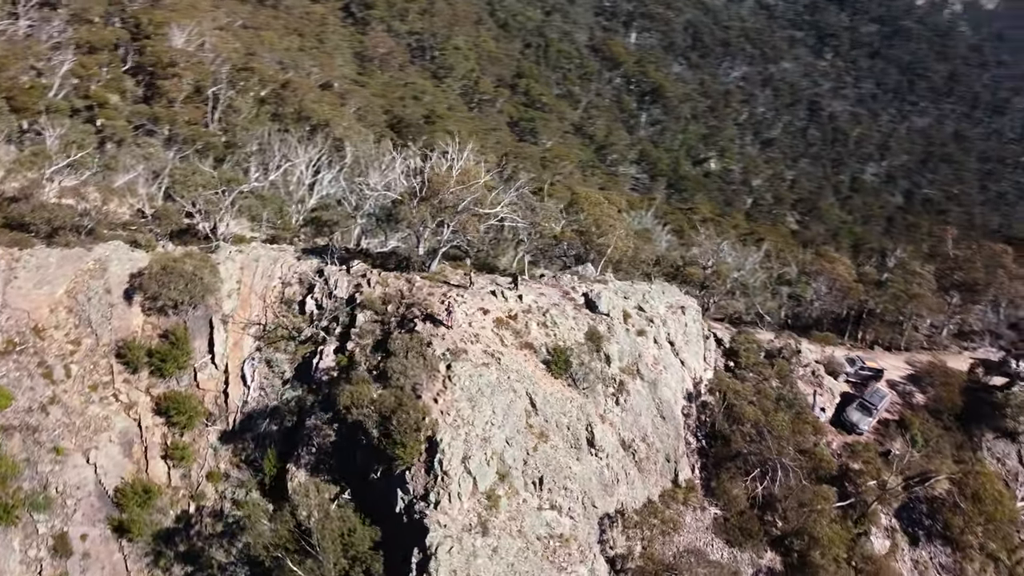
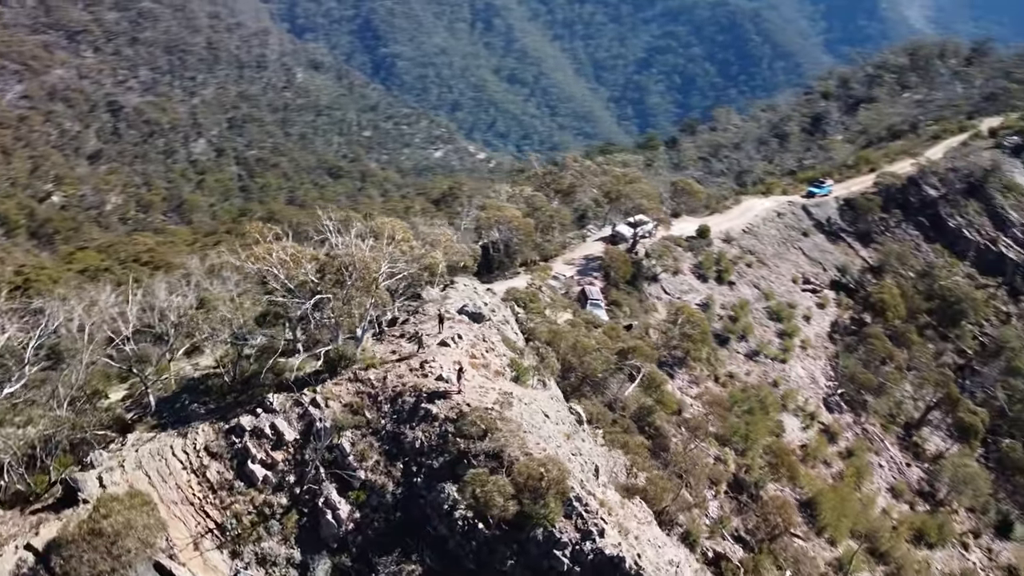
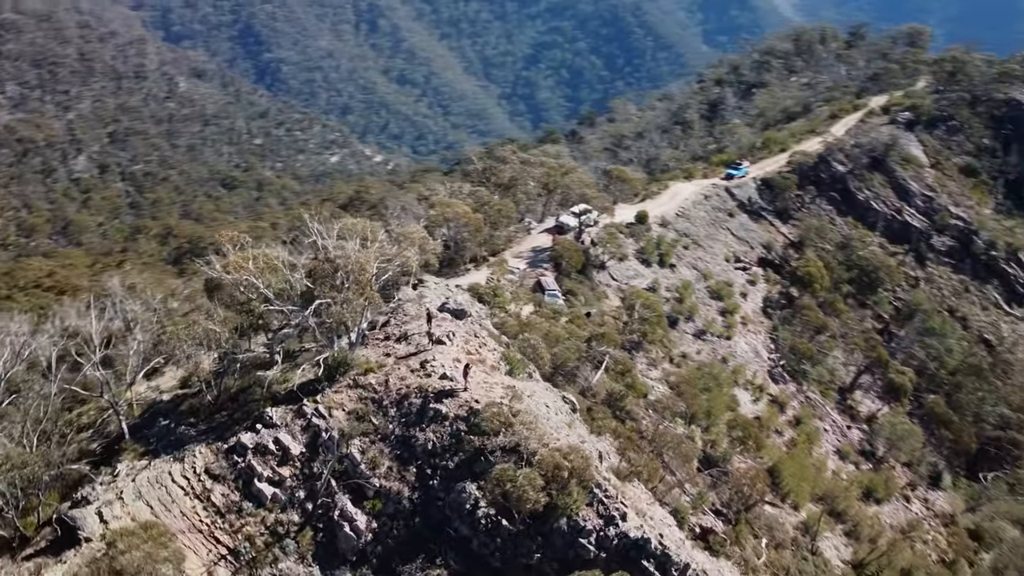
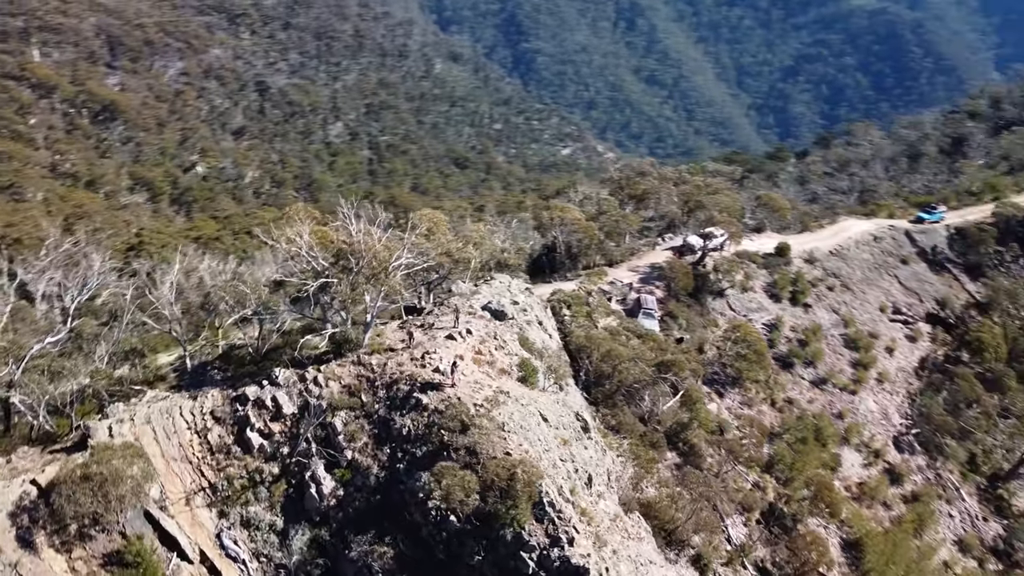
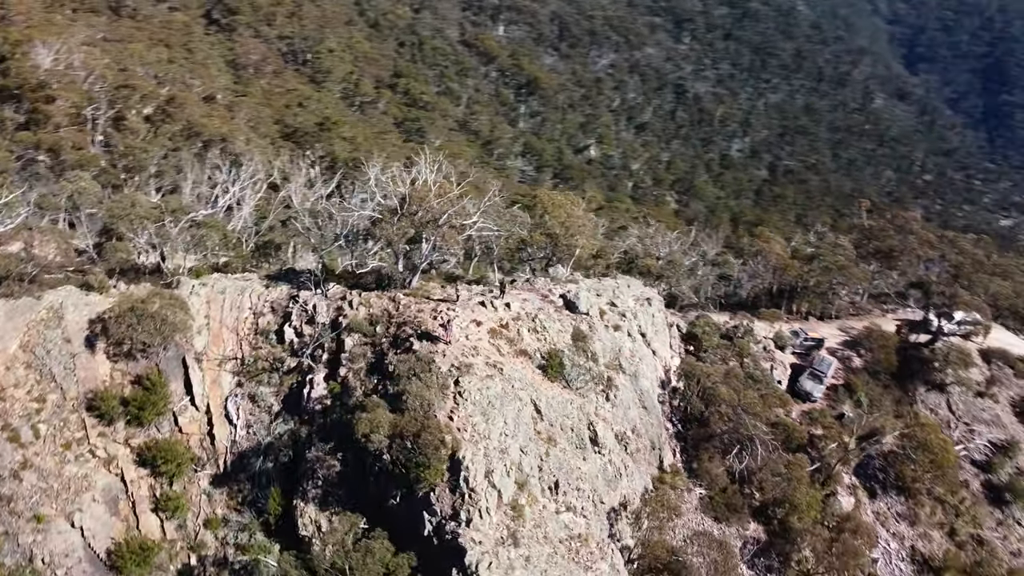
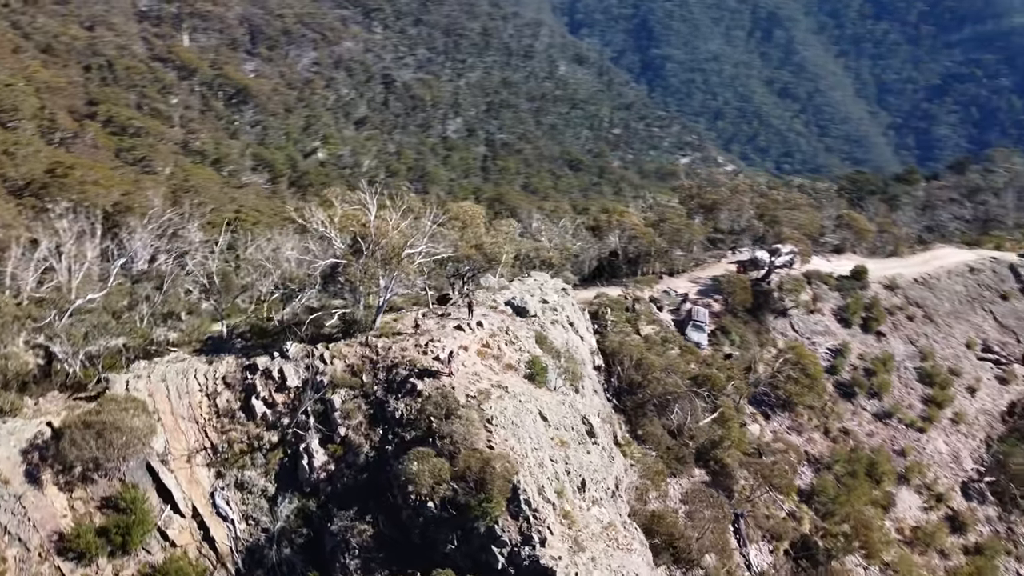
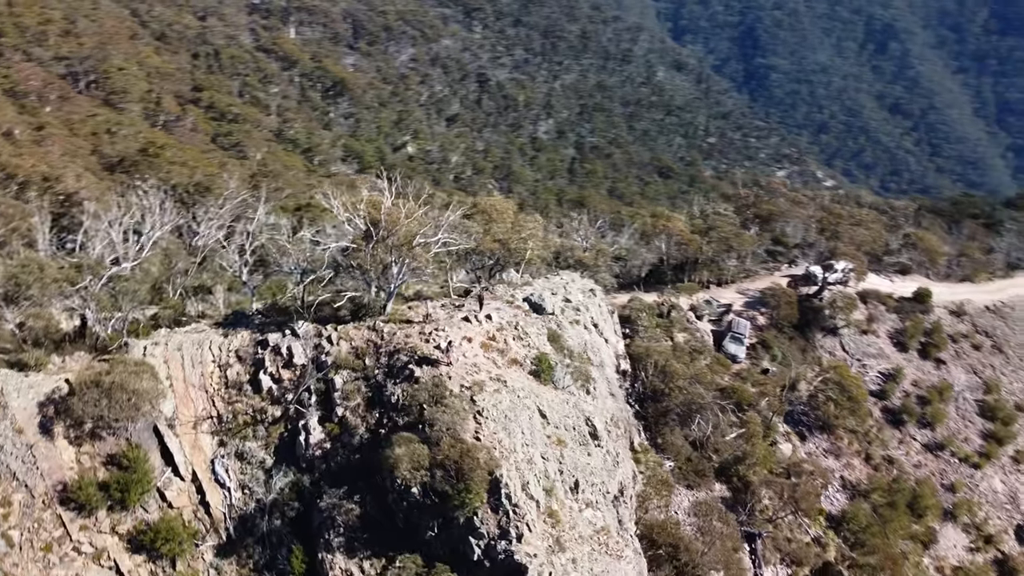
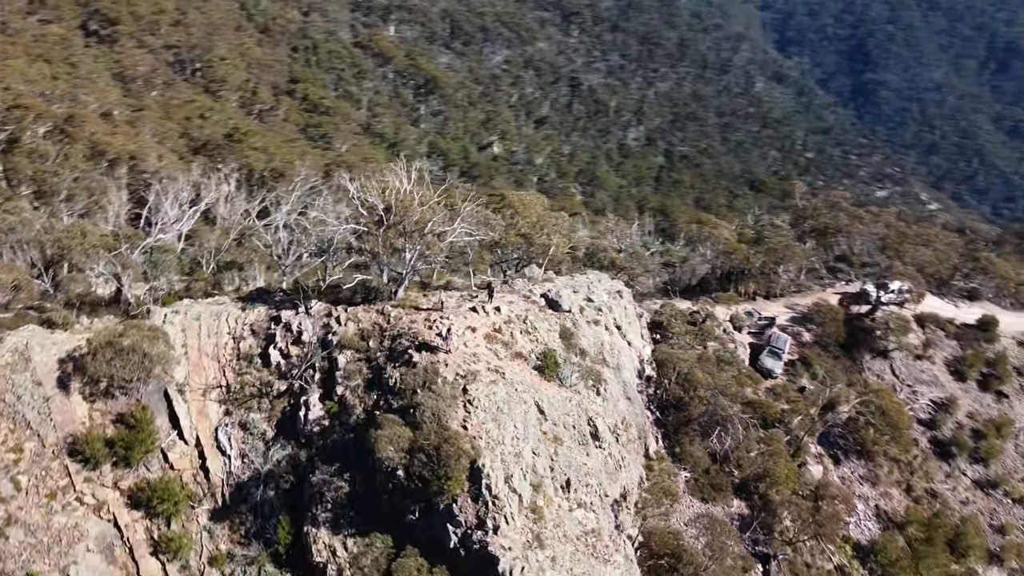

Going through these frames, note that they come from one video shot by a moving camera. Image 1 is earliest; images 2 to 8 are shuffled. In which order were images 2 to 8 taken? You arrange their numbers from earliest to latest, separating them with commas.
5, 8, 7, 6, 4, 2, 3
